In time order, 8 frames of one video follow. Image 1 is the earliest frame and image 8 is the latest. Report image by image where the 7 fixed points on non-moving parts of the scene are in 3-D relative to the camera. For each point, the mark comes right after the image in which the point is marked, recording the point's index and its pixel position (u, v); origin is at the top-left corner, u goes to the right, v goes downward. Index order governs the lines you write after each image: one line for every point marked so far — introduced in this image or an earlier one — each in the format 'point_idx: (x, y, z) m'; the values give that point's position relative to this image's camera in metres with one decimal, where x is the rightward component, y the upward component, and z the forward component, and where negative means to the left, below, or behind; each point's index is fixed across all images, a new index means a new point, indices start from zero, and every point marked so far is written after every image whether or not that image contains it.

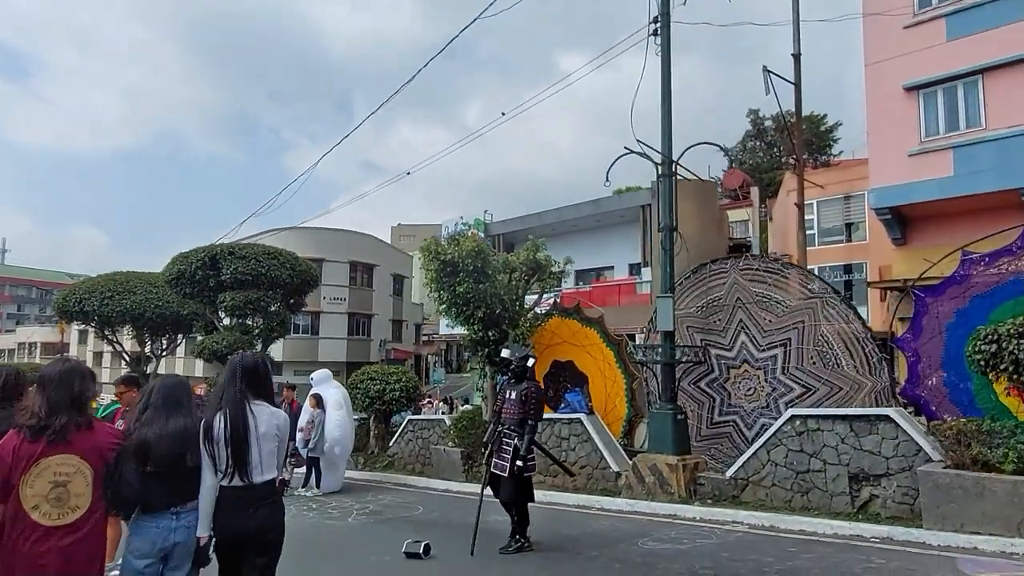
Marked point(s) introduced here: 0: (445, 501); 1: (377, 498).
0: (-1.1, -3.3, +12.5) m
1: (-2.3, -3.5, +13.6) m
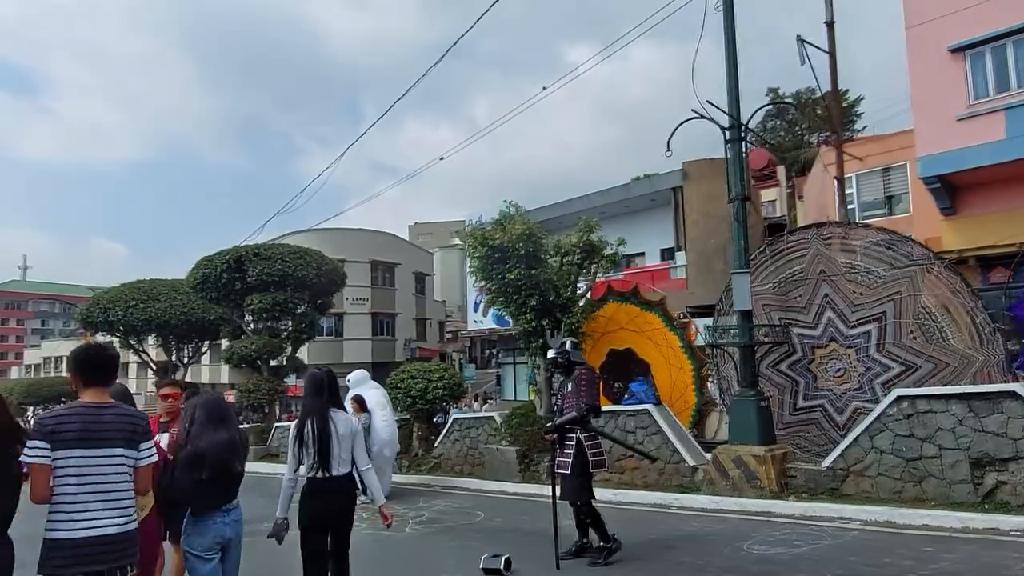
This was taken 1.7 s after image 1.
0: (-0.1, -3.1, +11.6) m
1: (-1.3, -3.4, +12.8) m
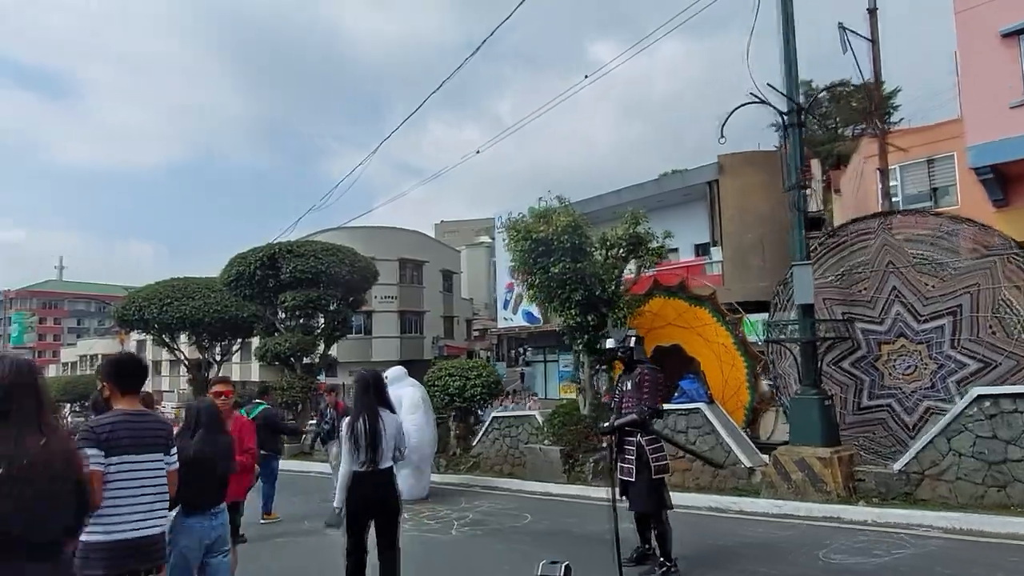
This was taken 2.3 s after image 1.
0: (+0.6, -3.1, +11.2) m
1: (-0.6, -3.3, +12.4) m
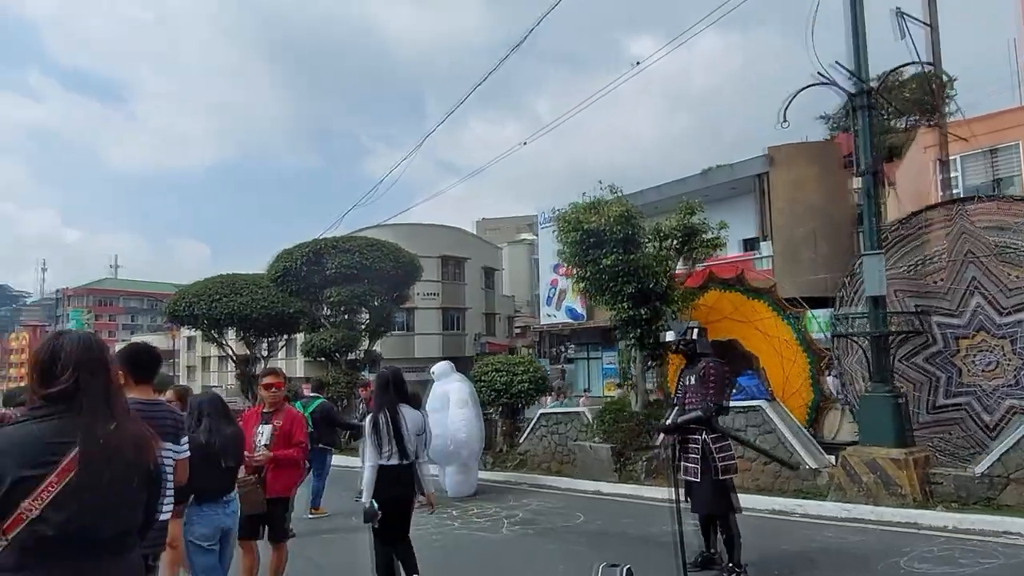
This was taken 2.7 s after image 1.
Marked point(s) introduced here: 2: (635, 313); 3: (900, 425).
0: (+1.2, -3.0, +10.9) m
1: (+0.2, -3.2, +12.1) m
2: (+1.9, -0.4, +12.2) m
3: (+4.3, -1.5, +8.9) m
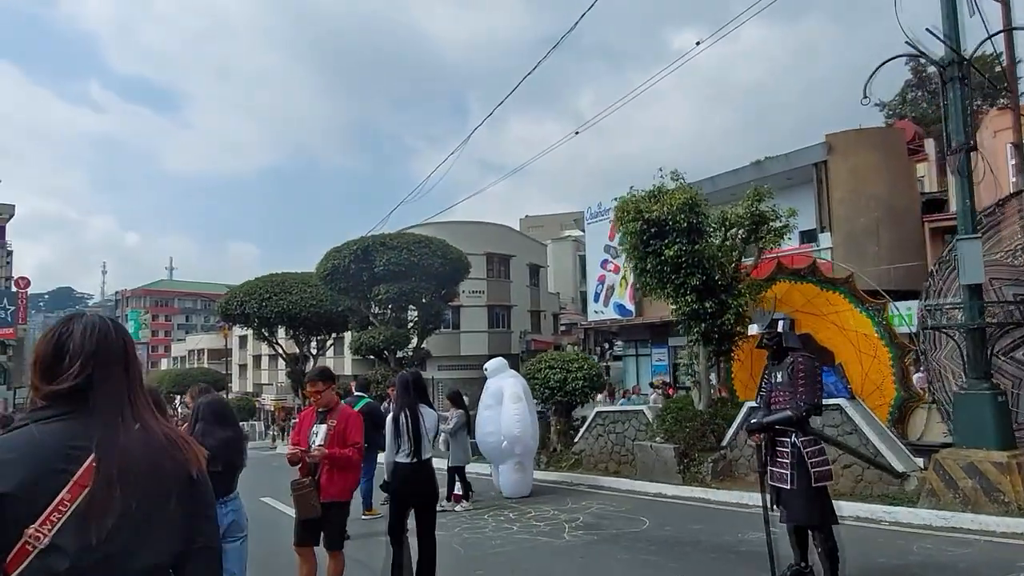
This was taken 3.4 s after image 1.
0: (+2.0, -2.8, +10.3) m
1: (+1.0, -3.1, +11.6) m
2: (+2.7, -0.3, +11.6) m
3: (+5.0, -1.4, +8.2) m
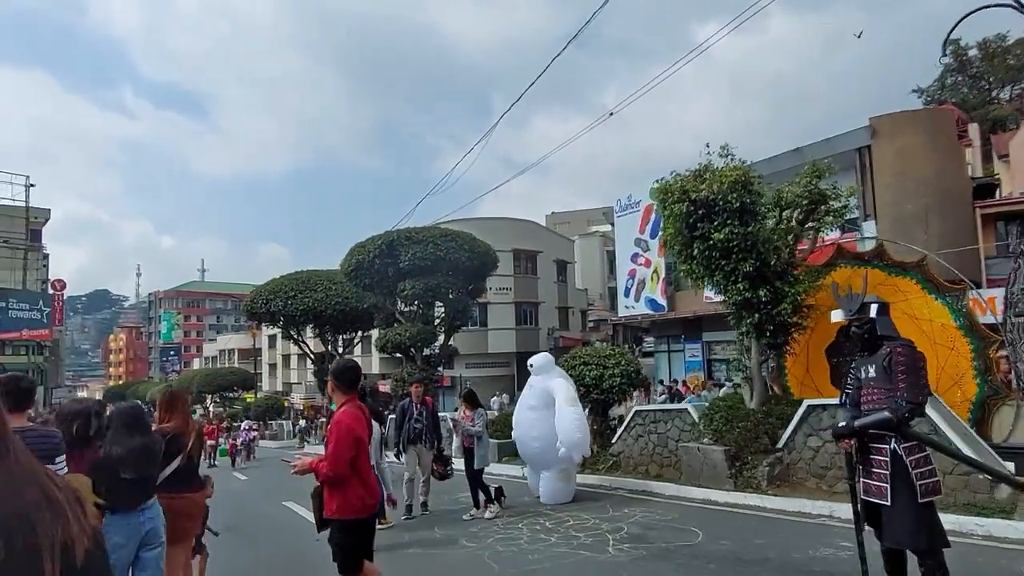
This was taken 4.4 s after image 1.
0: (+2.5, -2.7, +9.3) m
1: (+1.5, -3.0, +10.6) m
2: (+3.1, -0.1, +10.5) m
3: (+5.3, -1.2, +7.1) m
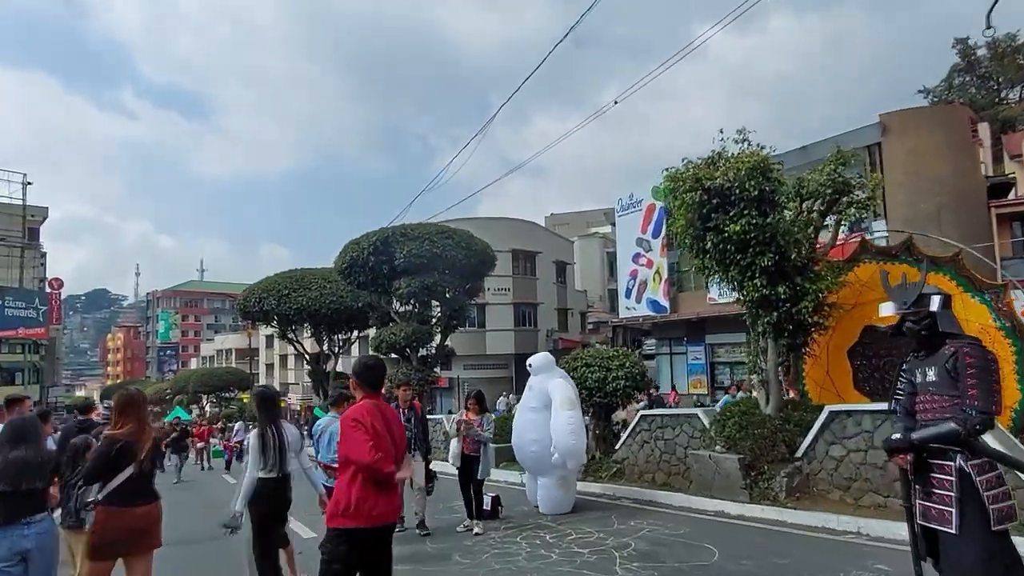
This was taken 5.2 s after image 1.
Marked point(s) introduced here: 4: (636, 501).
0: (+2.4, -2.6, +8.5) m
1: (+1.5, -2.9, +9.8) m
2: (+3.1, -0.1, +9.7) m
3: (+5.3, -1.2, +6.3) m
4: (+1.8, -3.1, +11.7) m
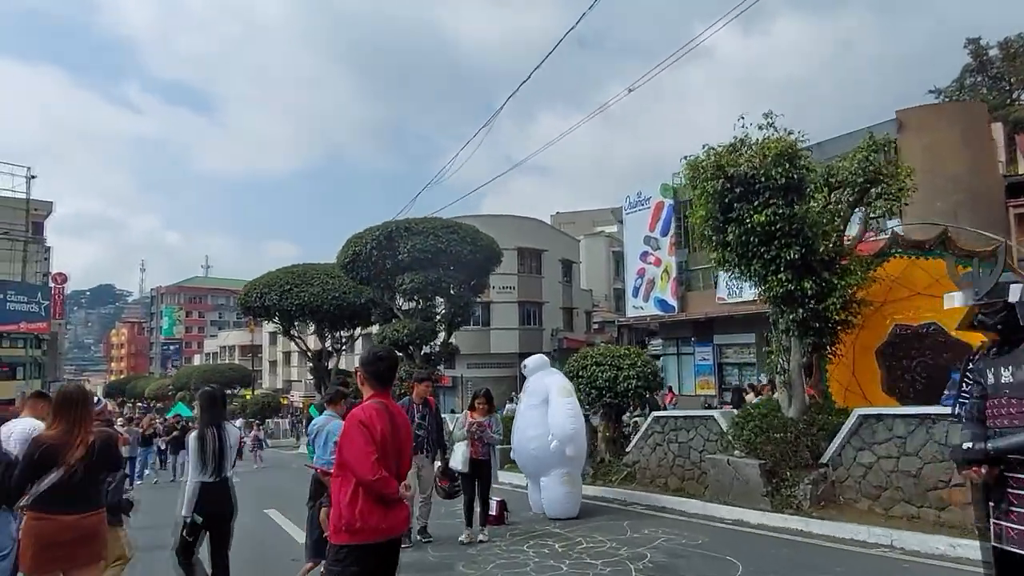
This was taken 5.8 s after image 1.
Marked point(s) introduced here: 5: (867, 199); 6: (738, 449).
0: (+2.5, -2.6, +7.9) m
1: (+1.5, -2.8, +9.2) m
2: (+3.2, 0.0, +9.1) m
3: (+5.4, -1.1, +5.7) m
4: (+1.9, -3.0, +11.1) m
5: (+4.2, +1.1, +9.5) m
6: (+2.9, -2.1, +10.4) m
